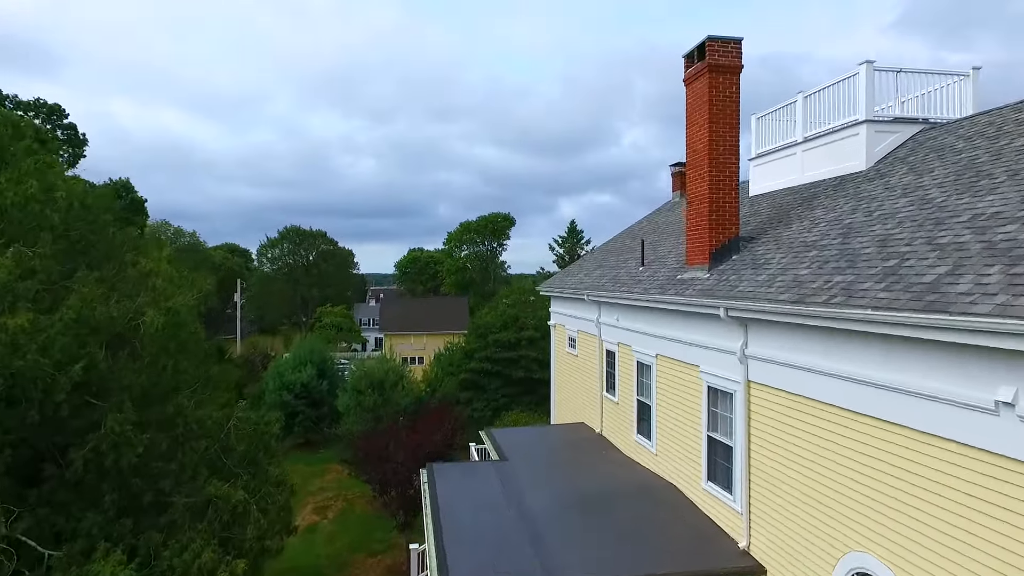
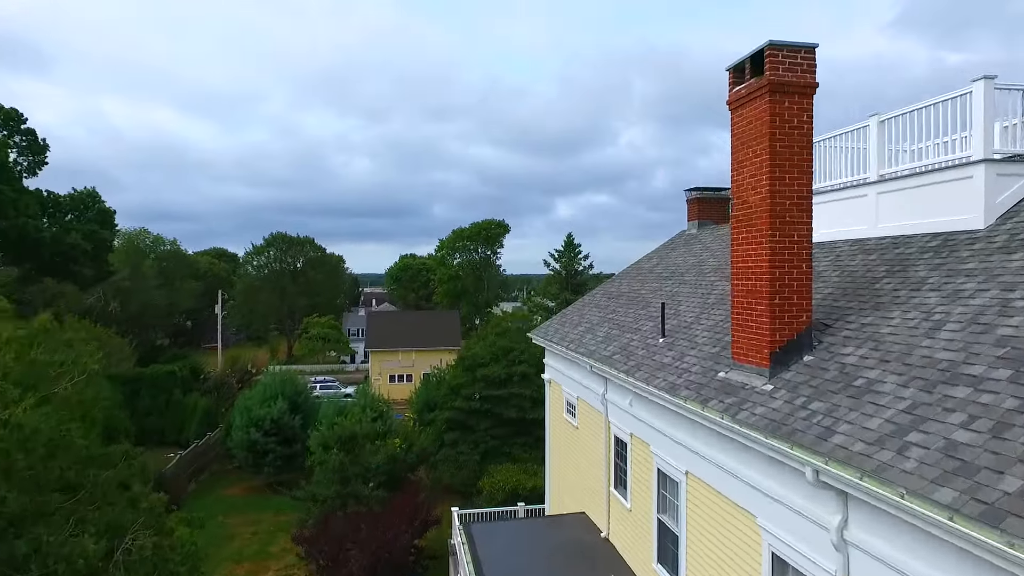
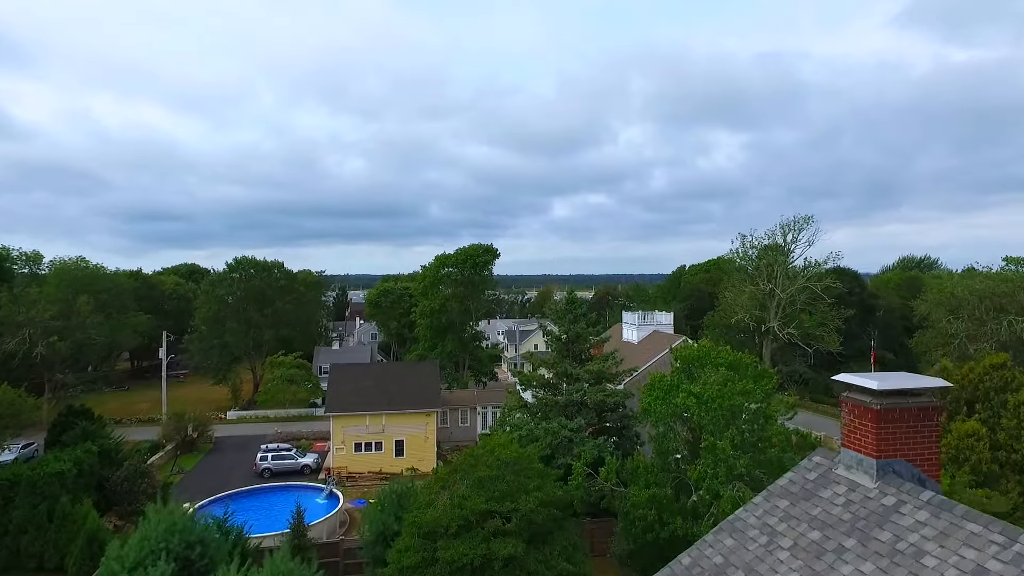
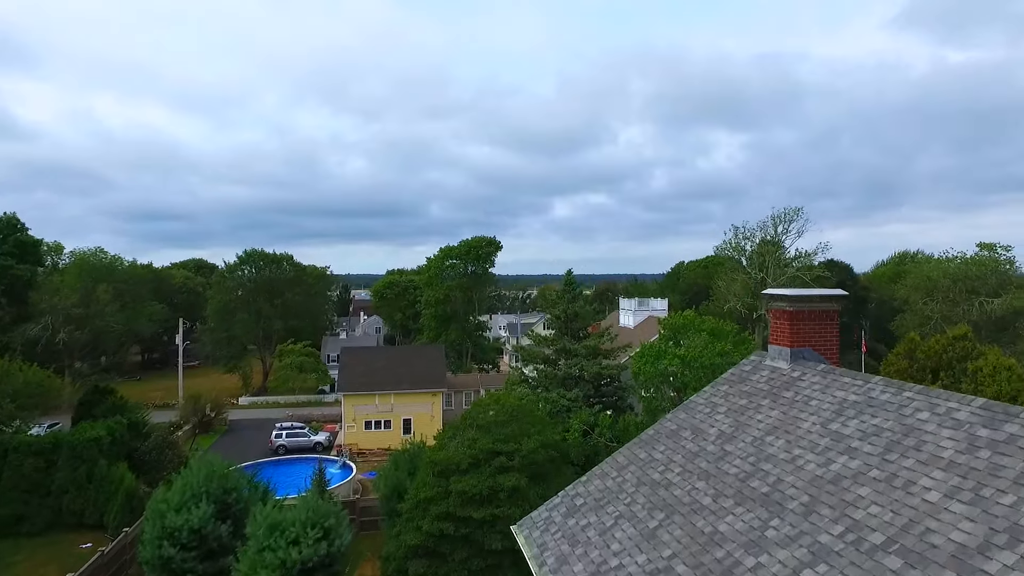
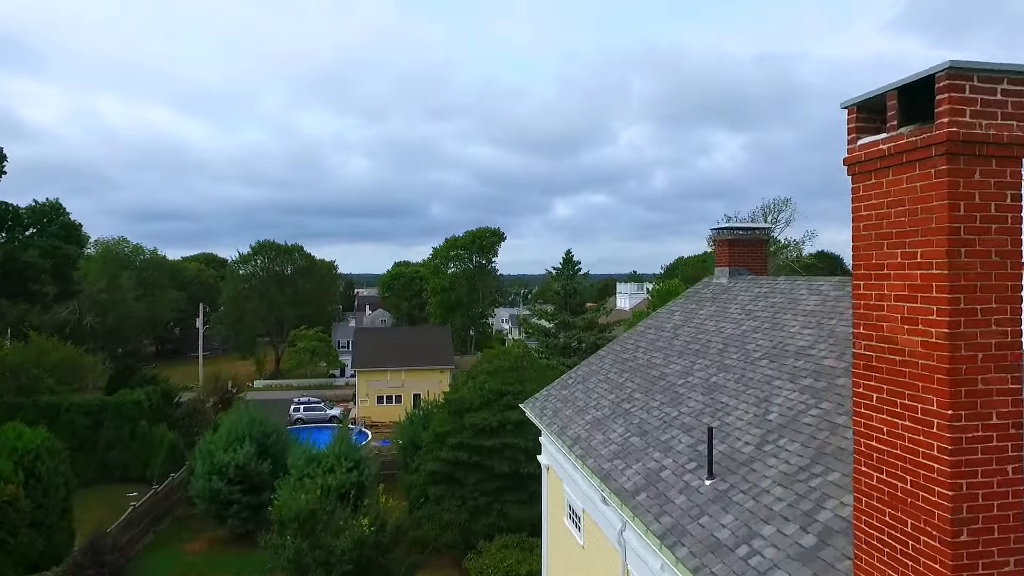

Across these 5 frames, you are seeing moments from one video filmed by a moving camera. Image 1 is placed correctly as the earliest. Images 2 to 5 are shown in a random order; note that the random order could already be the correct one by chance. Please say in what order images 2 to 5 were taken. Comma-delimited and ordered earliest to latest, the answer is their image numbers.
2, 5, 4, 3
